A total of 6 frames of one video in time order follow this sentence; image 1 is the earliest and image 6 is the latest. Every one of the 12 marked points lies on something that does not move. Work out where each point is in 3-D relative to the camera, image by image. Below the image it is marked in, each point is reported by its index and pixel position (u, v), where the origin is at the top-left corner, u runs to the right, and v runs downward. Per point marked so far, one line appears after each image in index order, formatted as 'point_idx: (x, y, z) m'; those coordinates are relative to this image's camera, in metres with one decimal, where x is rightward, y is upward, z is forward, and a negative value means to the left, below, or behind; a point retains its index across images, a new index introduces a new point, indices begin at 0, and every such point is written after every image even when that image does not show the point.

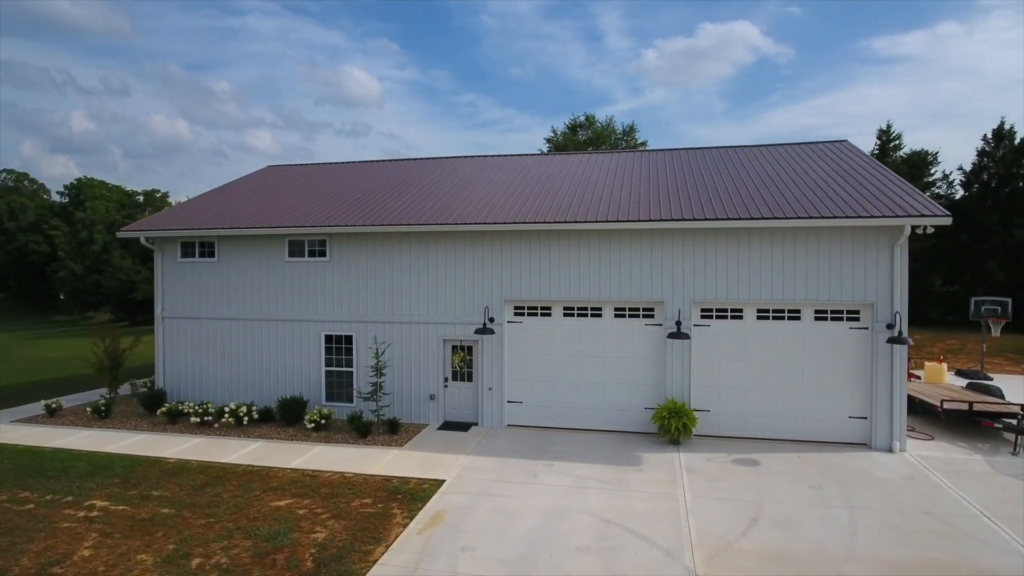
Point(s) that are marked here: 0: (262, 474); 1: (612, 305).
0: (-3.9, -2.9, +10.0) m
1: (+2.0, -0.3, +12.1) m
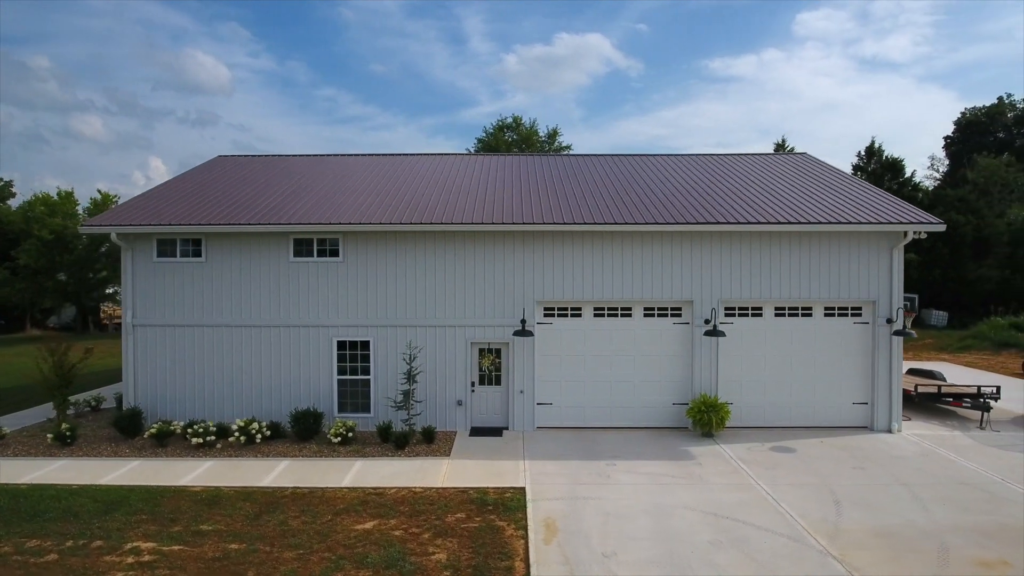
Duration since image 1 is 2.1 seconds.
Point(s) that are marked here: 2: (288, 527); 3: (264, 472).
0: (-2.7, -3.0, +9.1) m
1: (+2.5, -0.3, +12.4) m
2: (-2.9, -3.1, +8.3) m
3: (-3.9, -2.9, +10.1) m
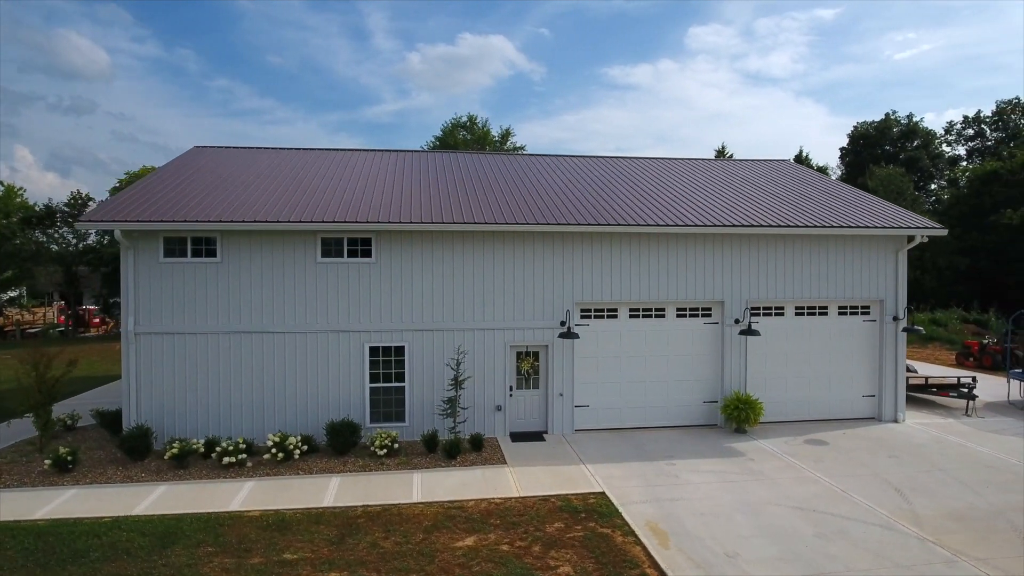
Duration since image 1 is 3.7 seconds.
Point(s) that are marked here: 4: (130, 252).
0: (-1.5, -3.0, +8.5) m
1: (+3.2, -0.3, +12.5) m
2: (-1.5, -3.1, +7.7) m
3: (-2.8, -2.9, +9.3) m
4: (-6.4, +0.6, +10.8) m
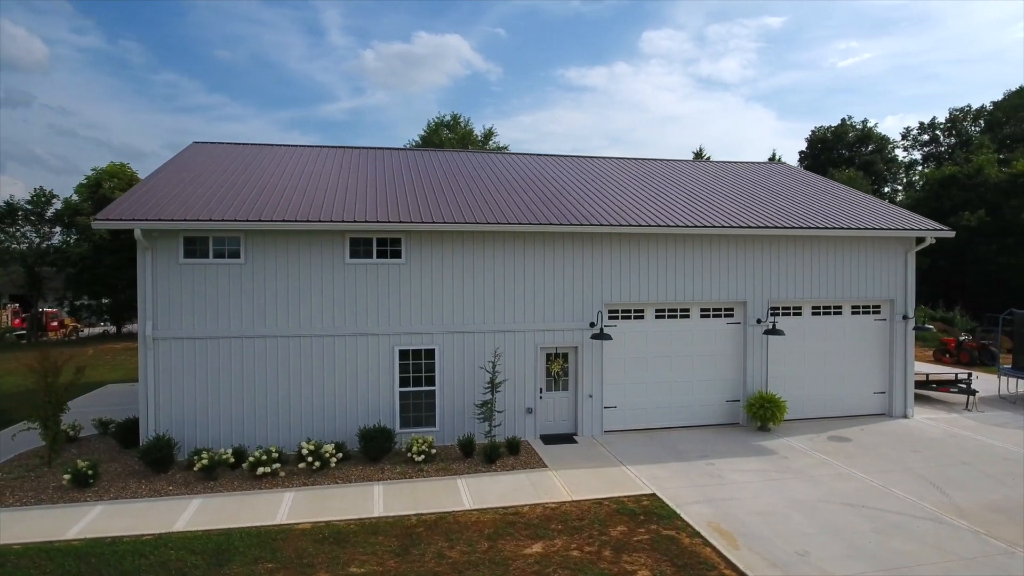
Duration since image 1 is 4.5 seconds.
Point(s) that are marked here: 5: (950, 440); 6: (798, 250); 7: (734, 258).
0: (-0.7, -3.0, +8.3) m
1: (+3.7, -0.4, +12.6) m
2: (-0.7, -3.2, +7.5) m
3: (-2.1, -3.0, +9.0) m
4: (-5.8, +0.6, +10.2) m
5: (+8.3, -2.9, +12.1) m
6: (+5.8, +0.8, +13.0) m
7: (+4.4, +0.6, +12.7) m
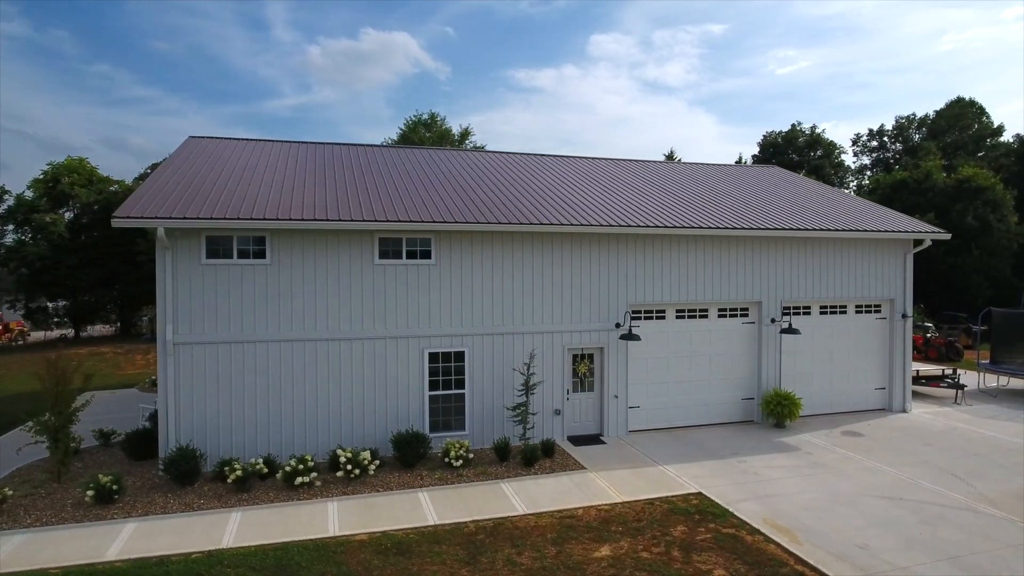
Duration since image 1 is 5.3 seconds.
0: (+0.1, -3.0, +8.2) m
1: (+4.1, -0.4, +12.8) m
2: (+0.2, -3.2, +7.3) m
3: (-1.3, -3.0, +8.7) m
4: (-5.2, +0.5, +9.6) m
5: (+8.7, -2.8, +12.6) m
6: (+6.2, +0.8, +13.4) m
7: (+4.8, +0.6, +13.0) m
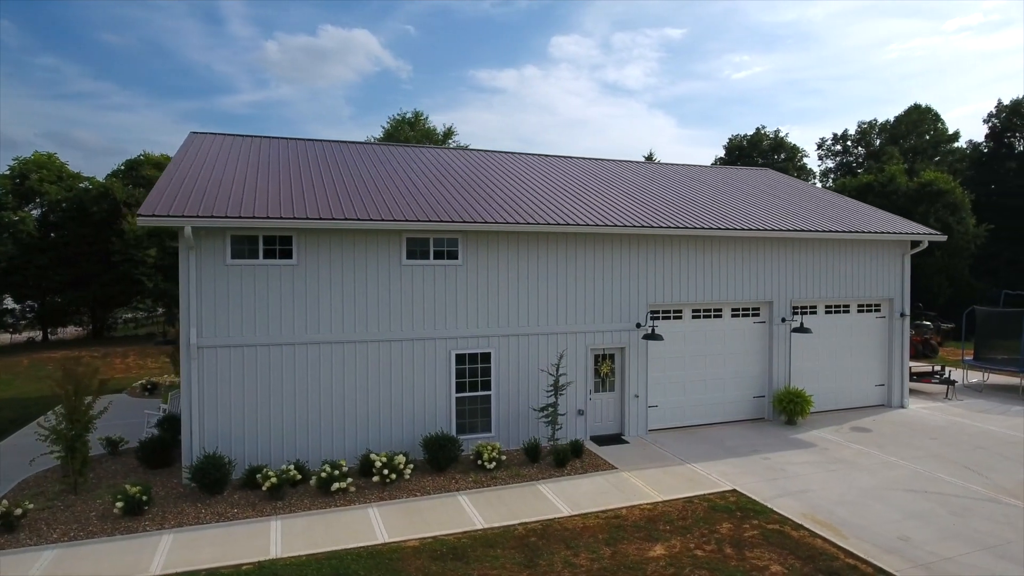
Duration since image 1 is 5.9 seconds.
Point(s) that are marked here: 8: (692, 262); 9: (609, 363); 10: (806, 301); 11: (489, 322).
0: (+0.7, -3.1, +8.1) m
1: (+4.4, -0.4, +13.0) m
2: (+0.8, -3.2, +7.3) m
3: (-0.7, -3.0, +8.6) m
4: (-4.6, +0.5, +9.3) m
5: (+9.0, -2.8, +13.1) m
6: (+6.4, +0.8, +13.7) m
7: (+5.1, +0.6, +13.2) m
8: (+3.5, +0.5, +12.5) m
9: (+1.8, -1.4, +11.9) m
10: (+6.2, -0.3, +13.7) m
11: (-0.4, -0.6, +10.9) m
